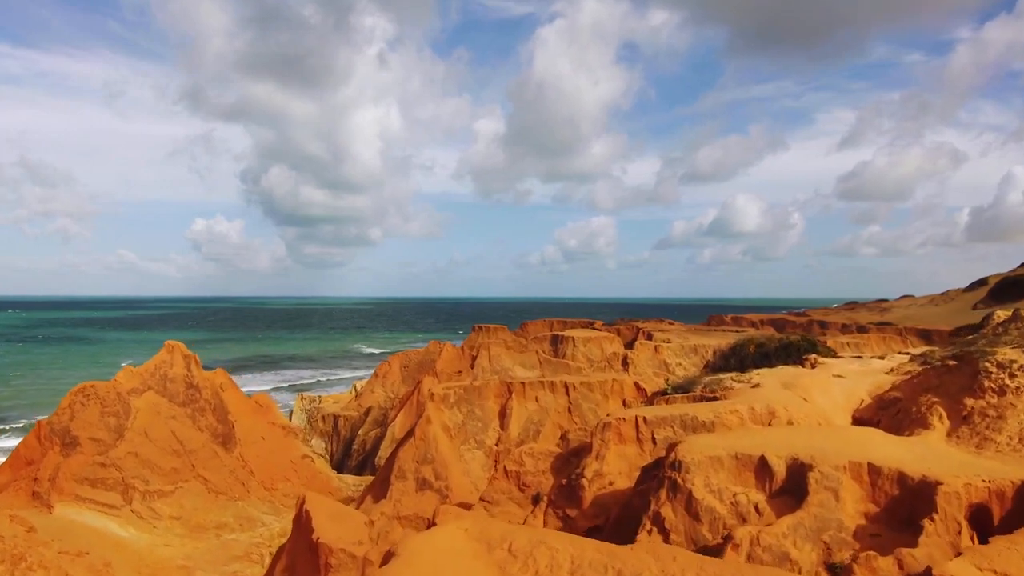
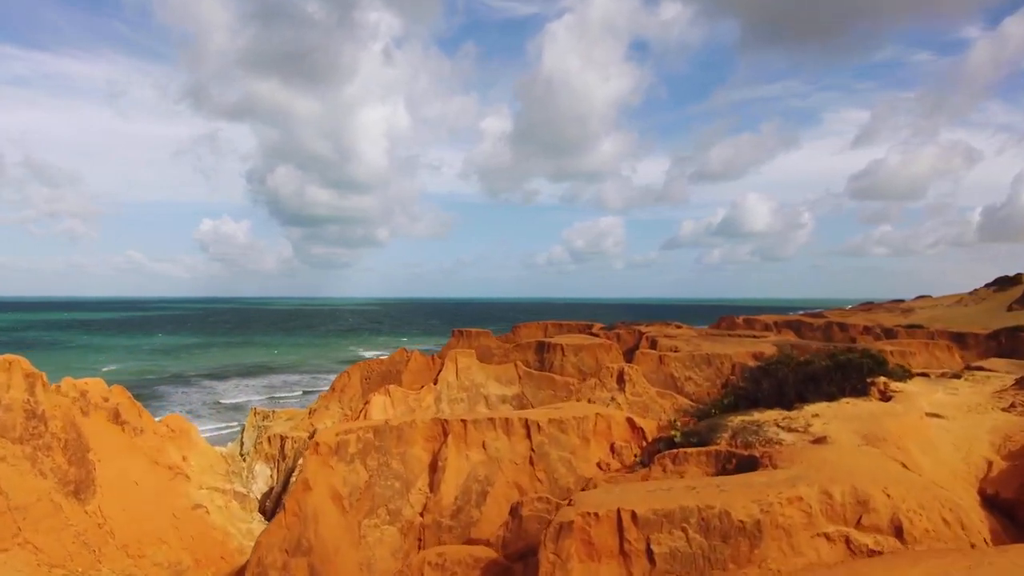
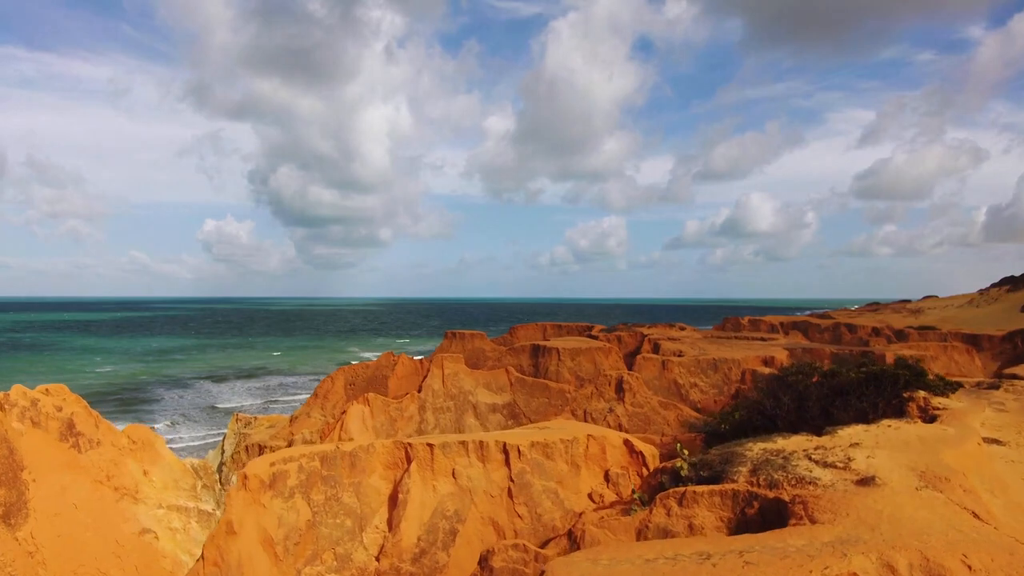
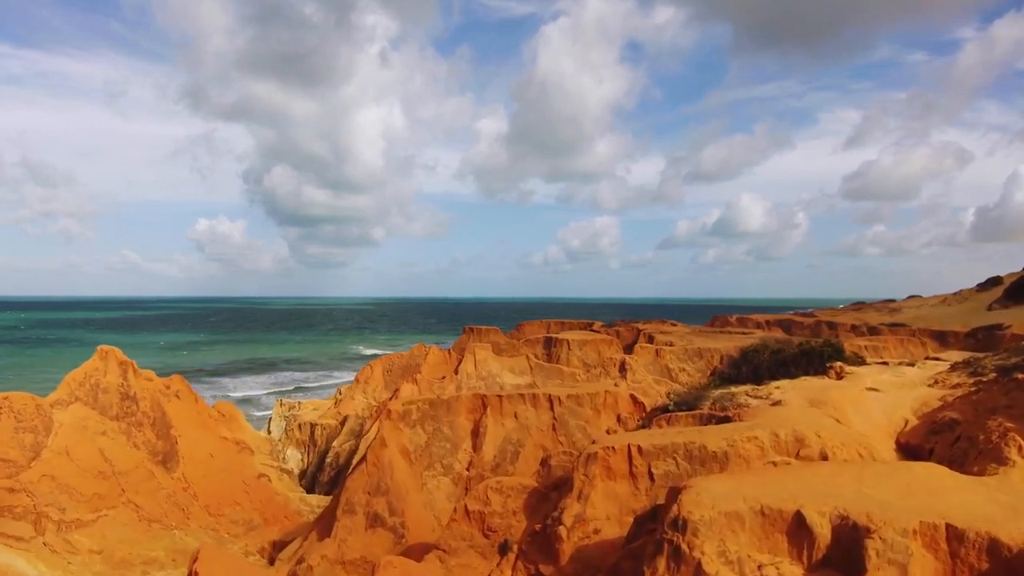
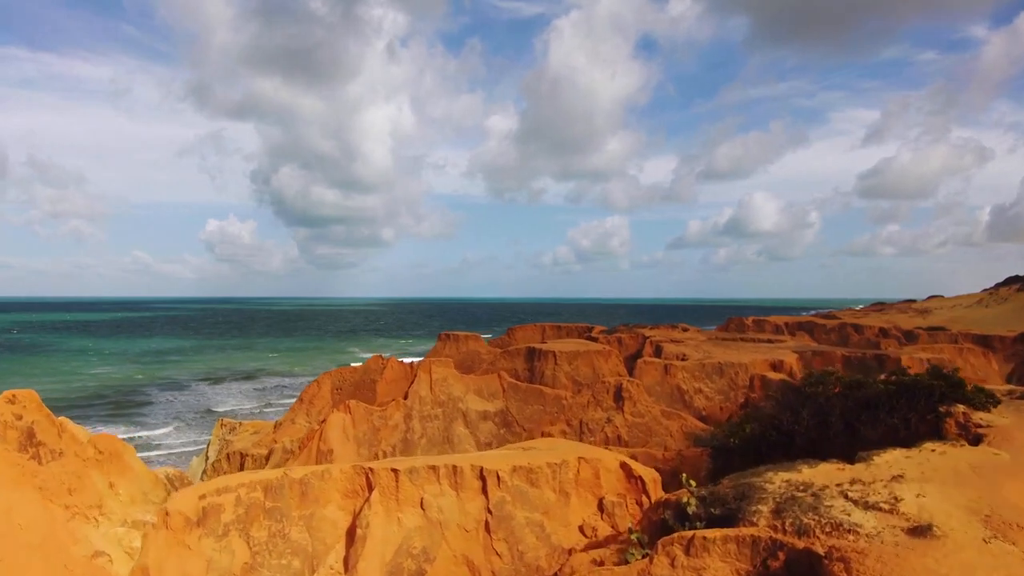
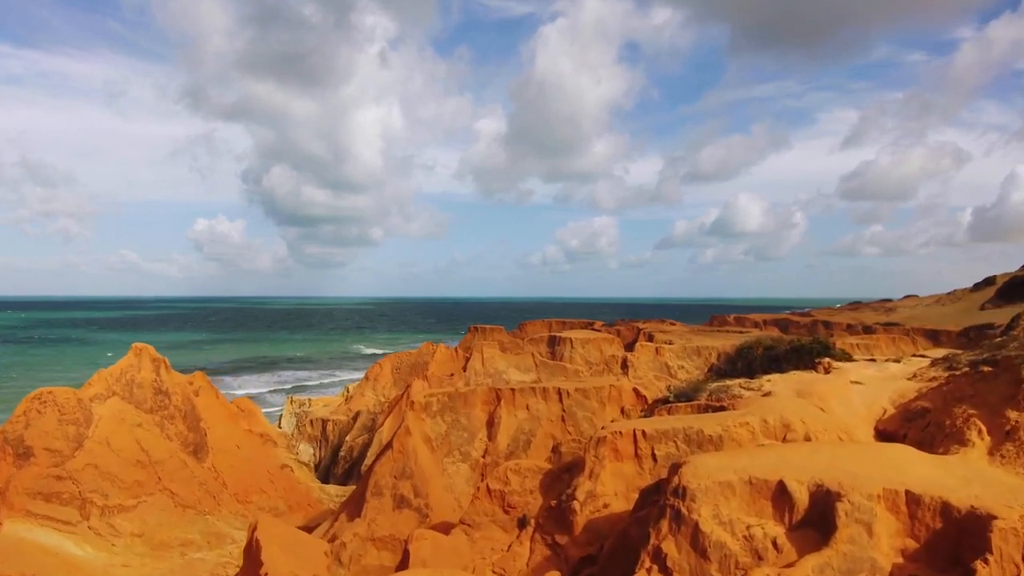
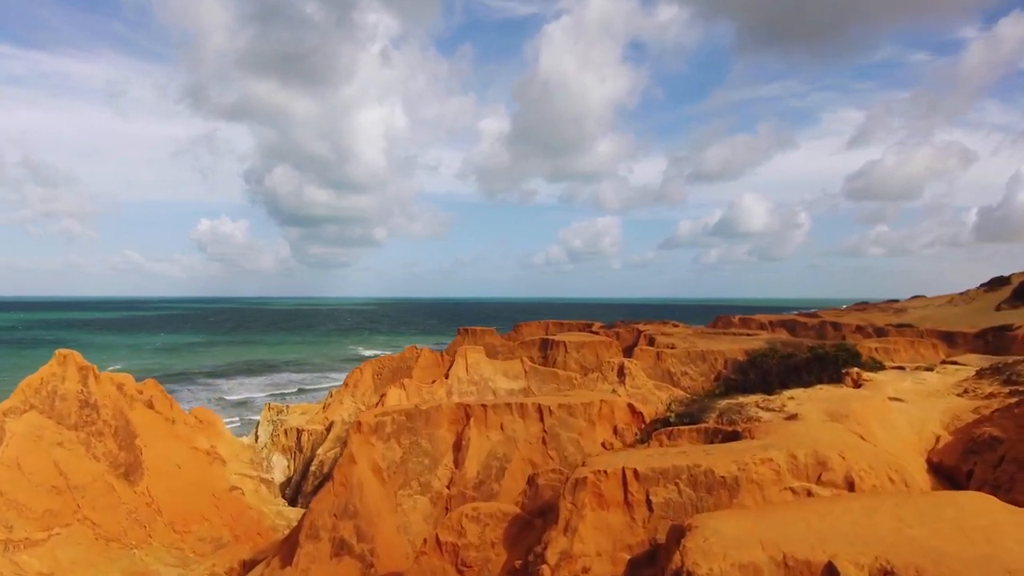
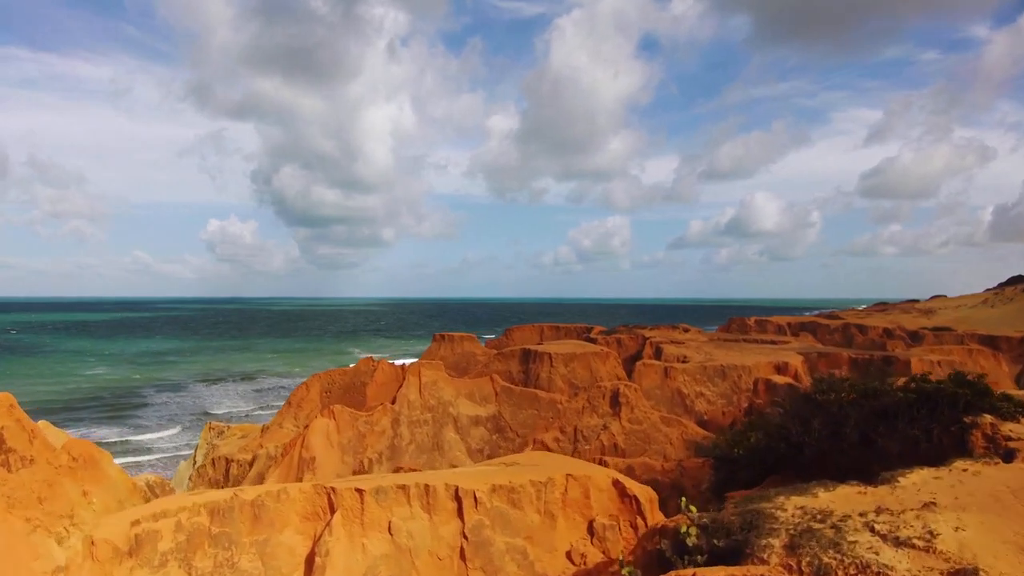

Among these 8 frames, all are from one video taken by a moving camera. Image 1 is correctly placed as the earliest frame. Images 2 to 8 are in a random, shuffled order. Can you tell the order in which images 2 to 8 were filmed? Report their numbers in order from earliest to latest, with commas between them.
6, 4, 7, 2, 3, 5, 8
